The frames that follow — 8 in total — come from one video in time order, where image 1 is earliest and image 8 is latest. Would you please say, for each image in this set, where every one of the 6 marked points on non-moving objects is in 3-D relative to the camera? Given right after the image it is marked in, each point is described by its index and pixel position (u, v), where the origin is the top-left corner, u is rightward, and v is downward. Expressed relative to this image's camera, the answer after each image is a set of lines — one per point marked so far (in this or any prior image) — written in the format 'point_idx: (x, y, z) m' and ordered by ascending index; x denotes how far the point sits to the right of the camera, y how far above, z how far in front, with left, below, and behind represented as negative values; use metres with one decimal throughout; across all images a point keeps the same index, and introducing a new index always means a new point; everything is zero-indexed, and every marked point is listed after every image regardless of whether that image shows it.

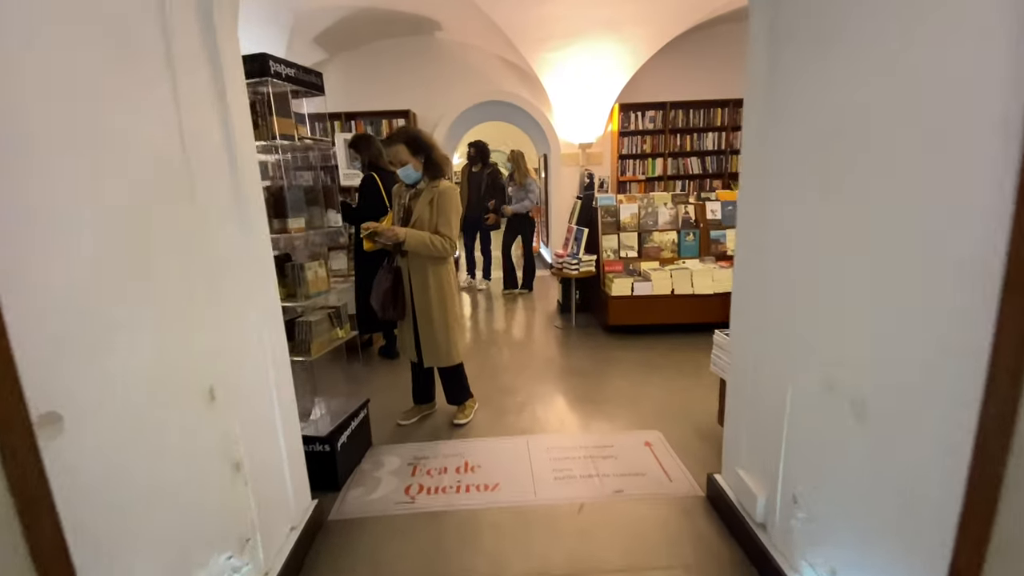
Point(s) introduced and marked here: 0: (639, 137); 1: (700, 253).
0: (+2.0, +2.3, +7.3) m
1: (+1.7, +0.3, +4.4) m
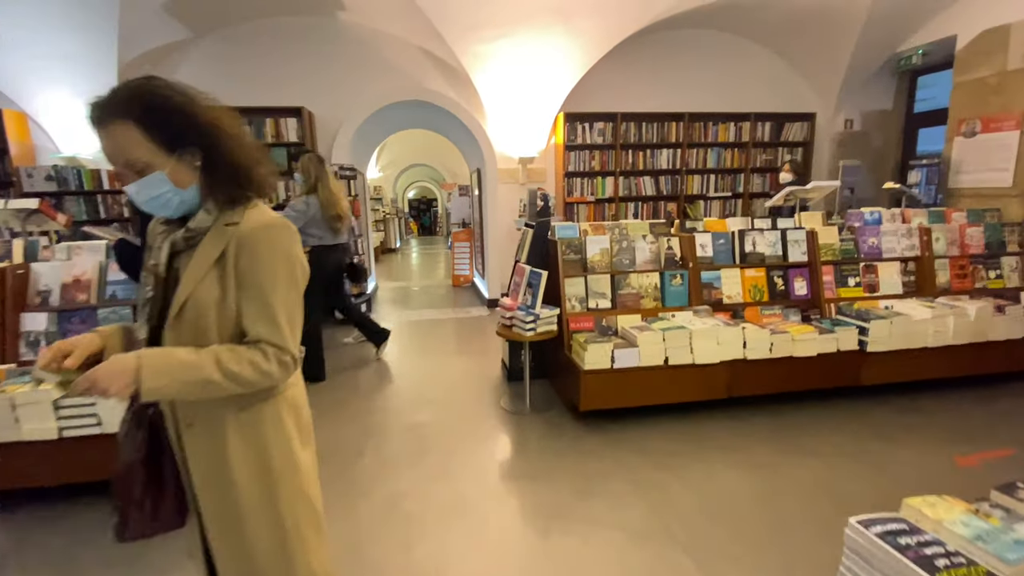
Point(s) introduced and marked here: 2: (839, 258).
0: (+1.0, +1.8, +6.3) m
1: (+1.2, -0.1, +3.3) m
2: (+2.5, +0.2, +3.6) m
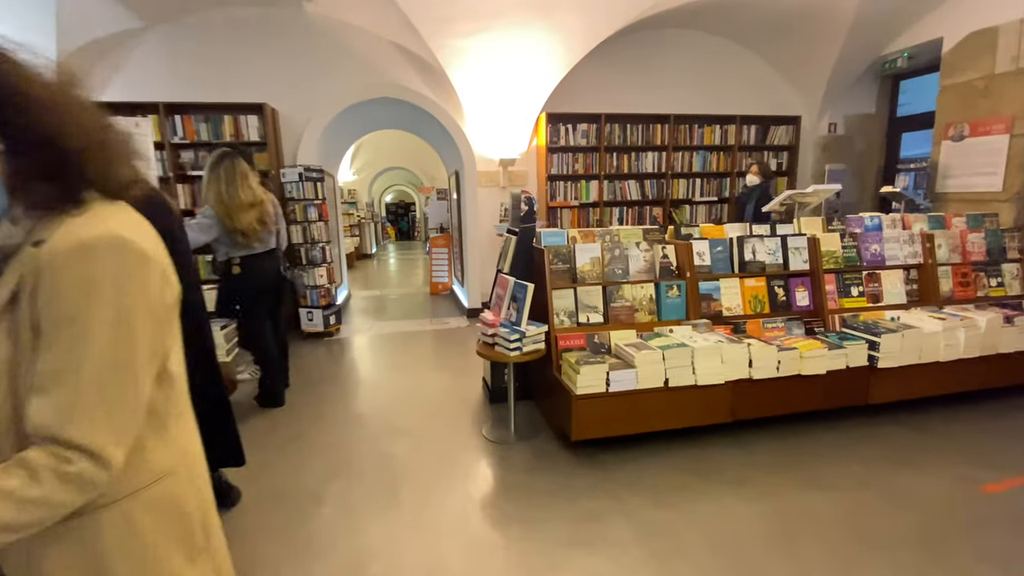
0: (+0.8, +1.7, +6.1) m
1: (+1.1, -0.2, +3.0) m
2: (+2.4, +0.2, +3.4) m
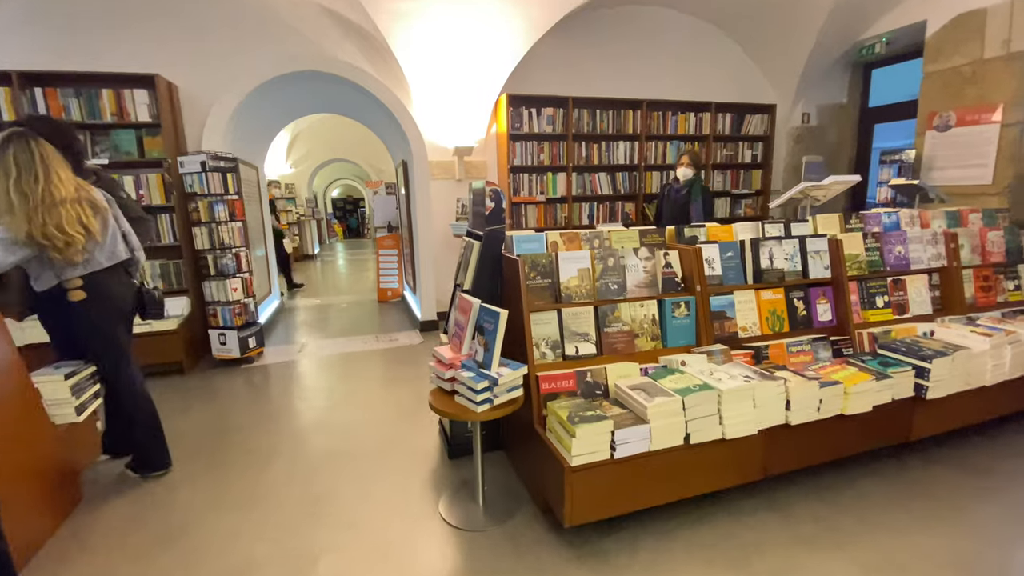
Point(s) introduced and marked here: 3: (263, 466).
0: (+0.3, +1.7, +5.4) m
1: (+0.9, -0.3, +2.4) m
2: (+2.1, +0.1, +2.9) m
3: (-1.4, -1.0, +2.6) m
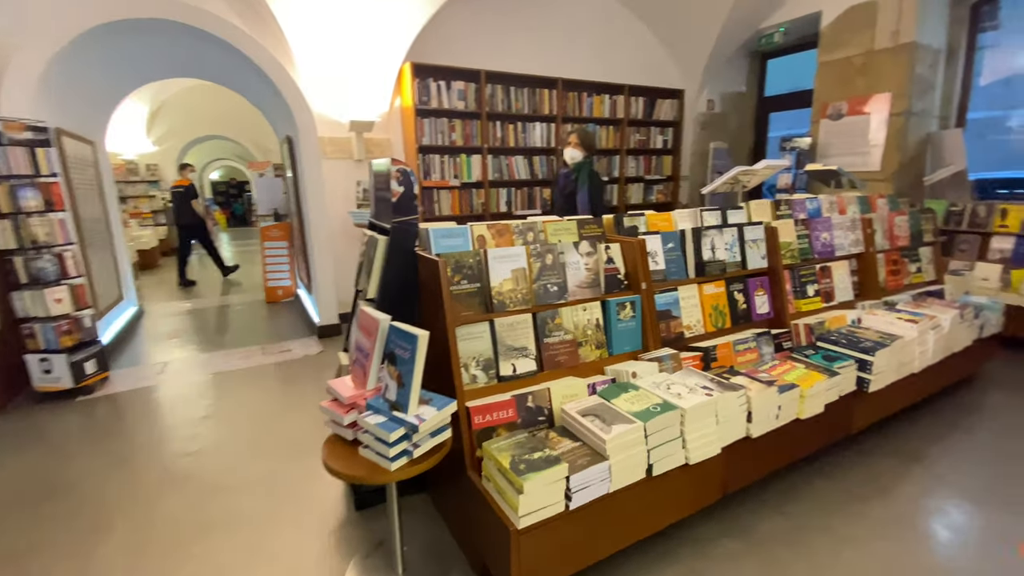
0: (-0.7, +1.7, +4.8) m
1: (+0.6, -0.2, +2.1) m
2: (+1.7, +0.2, +2.8) m
3: (-1.7, -1.0, +1.9) m
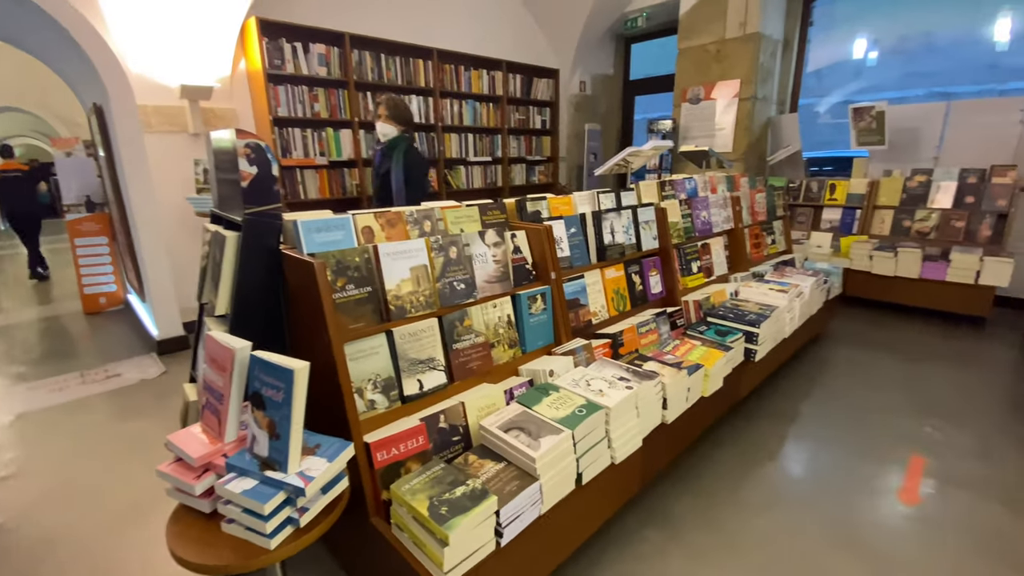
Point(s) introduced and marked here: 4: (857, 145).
0: (-1.8, +1.8, +4.2) m
1: (+0.2, -0.2, +2.0) m
2: (+1.0, +0.3, +2.9) m
3: (-1.9, -1.2, +1.3) m
4: (+3.4, +1.4, +4.7) m
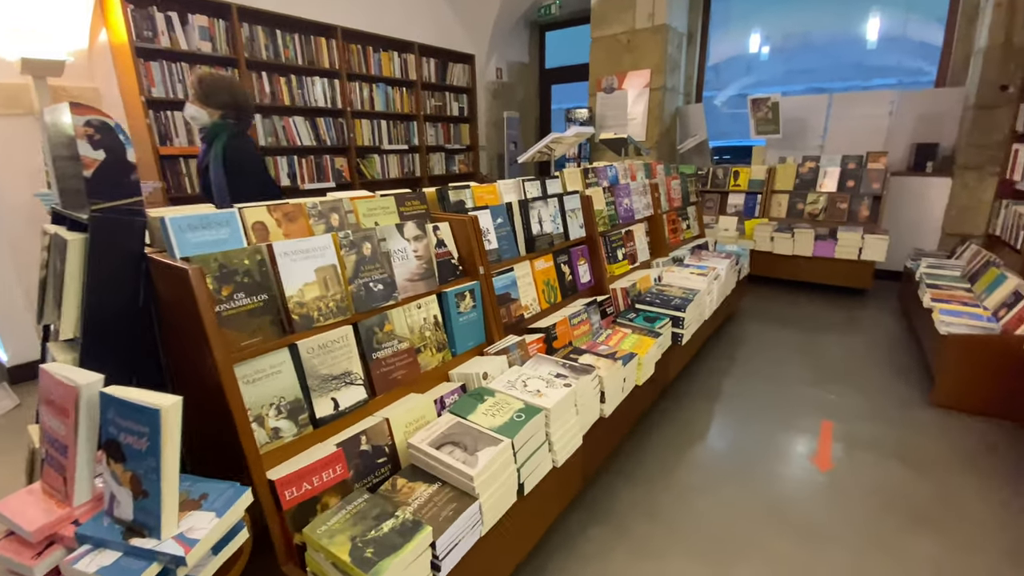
0: (-2.5, +1.7, +3.7) m
1: (-0.1, -0.2, +1.8) m
2: (+0.6, +0.4, +2.9) m
3: (-2.0, -1.2, +0.8) m
4: (+2.6, +1.6, +5.1) m
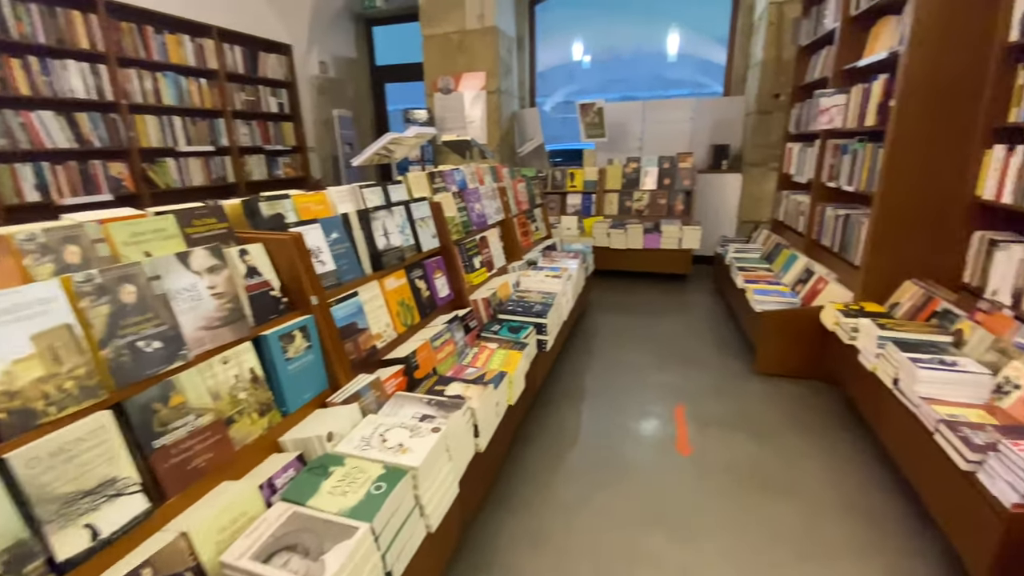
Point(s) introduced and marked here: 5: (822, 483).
0: (-3.6, +1.3, +2.5) m
1: (-0.6, -0.3, +1.5) m
2: (-0.3, +0.3, +2.7) m
3: (-2.0, -1.5, 0.0) m
4: (+0.9, +1.7, +5.4) m
5: (+1.3, -0.8, +2.0) m
